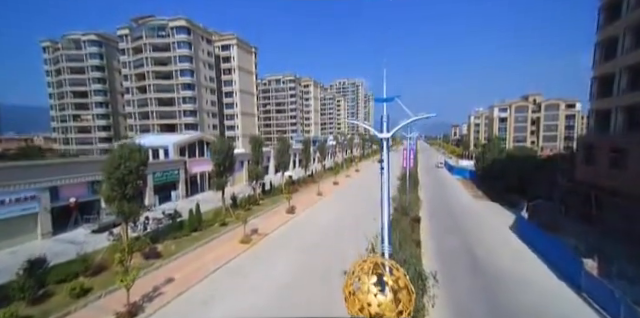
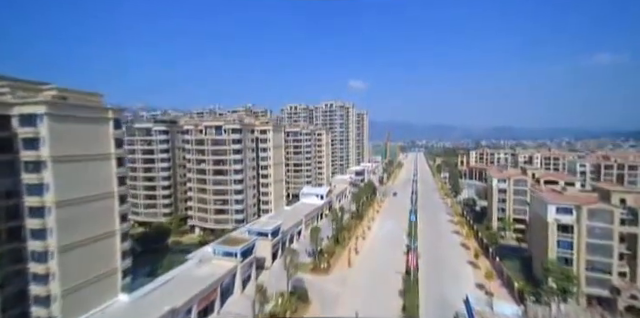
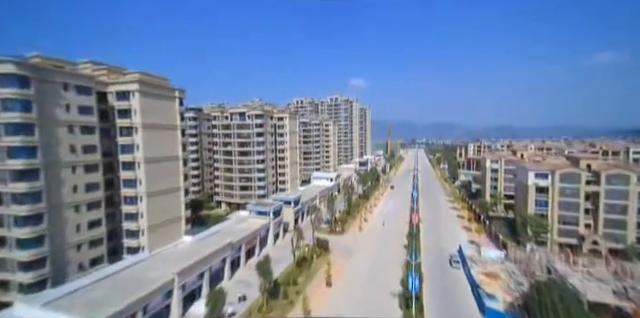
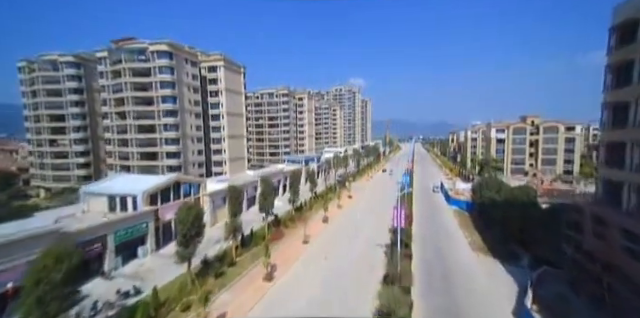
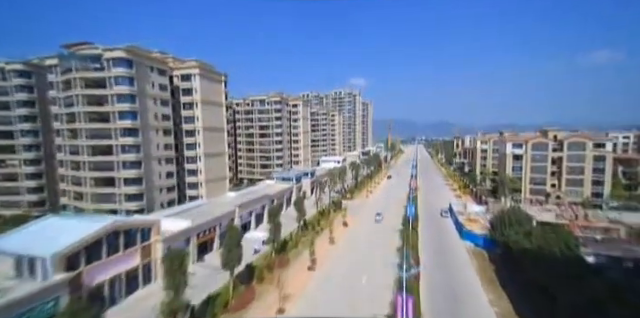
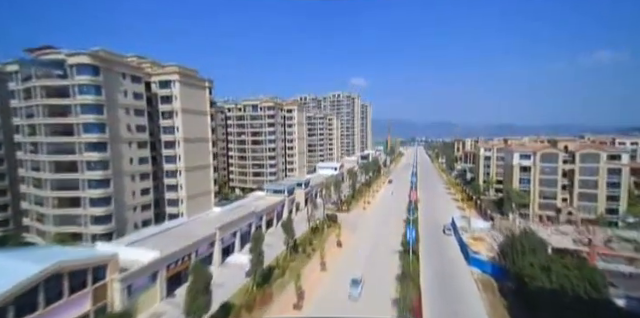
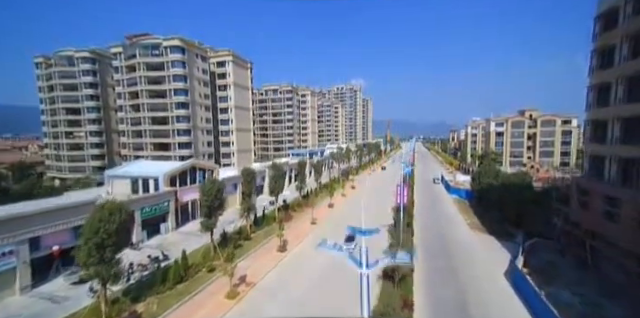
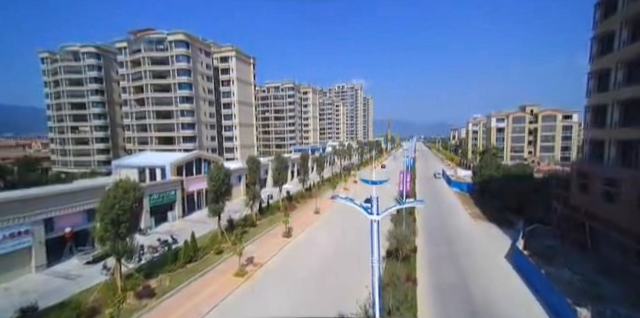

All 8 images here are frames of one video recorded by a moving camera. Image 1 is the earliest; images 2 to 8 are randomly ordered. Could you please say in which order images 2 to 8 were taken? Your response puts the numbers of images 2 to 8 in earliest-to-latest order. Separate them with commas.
8, 7, 4, 5, 6, 3, 2
